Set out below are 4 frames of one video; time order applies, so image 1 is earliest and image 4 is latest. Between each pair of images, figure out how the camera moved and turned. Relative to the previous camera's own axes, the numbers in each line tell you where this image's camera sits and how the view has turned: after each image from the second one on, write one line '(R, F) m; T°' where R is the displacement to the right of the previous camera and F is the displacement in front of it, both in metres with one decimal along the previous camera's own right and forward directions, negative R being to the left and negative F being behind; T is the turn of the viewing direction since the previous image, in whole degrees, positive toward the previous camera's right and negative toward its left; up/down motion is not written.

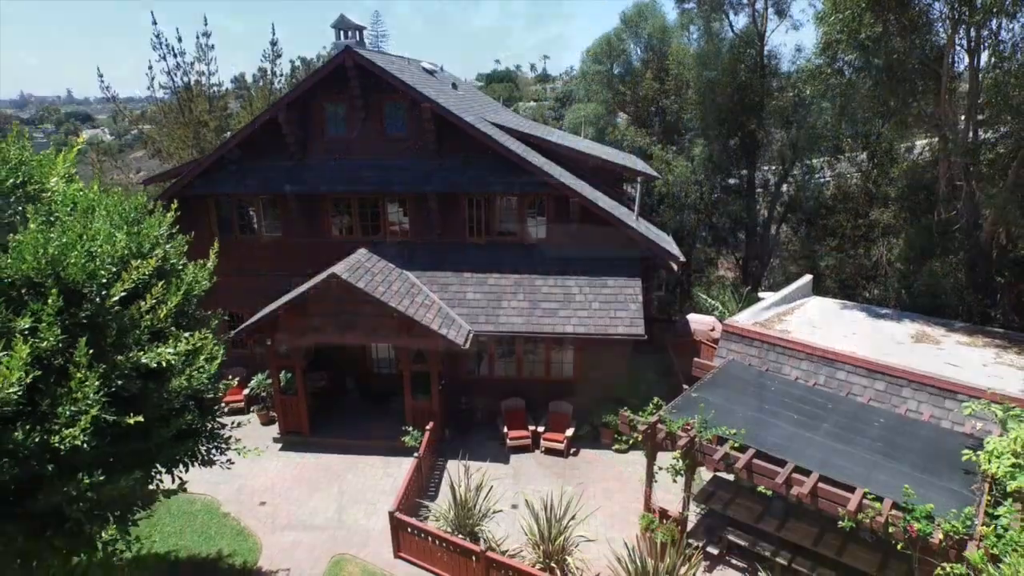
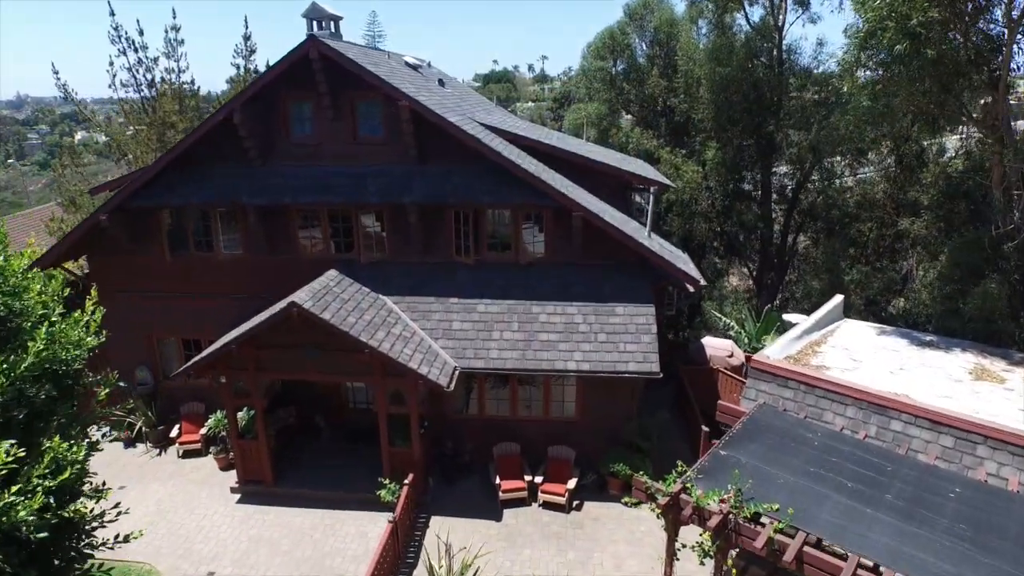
(+0.1, +2.2) m; 0°
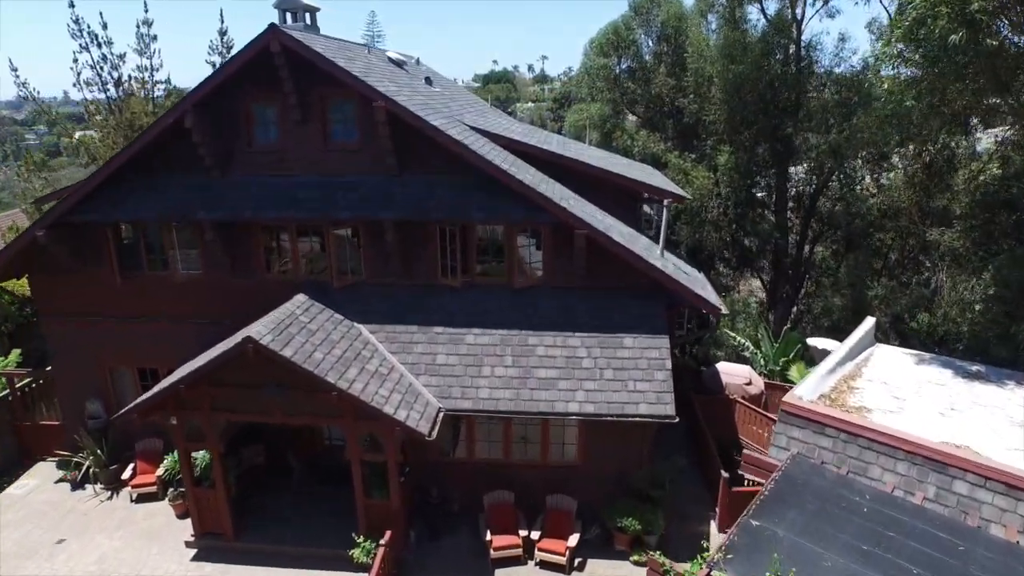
(+0.1, +1.7) m; 0°
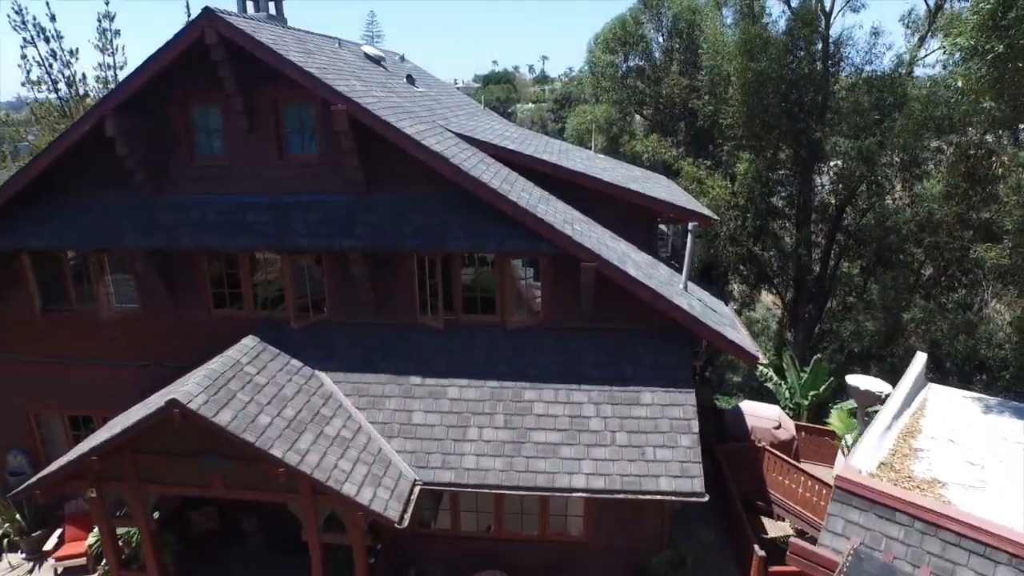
(+0.1, +2.1) m; 0°
